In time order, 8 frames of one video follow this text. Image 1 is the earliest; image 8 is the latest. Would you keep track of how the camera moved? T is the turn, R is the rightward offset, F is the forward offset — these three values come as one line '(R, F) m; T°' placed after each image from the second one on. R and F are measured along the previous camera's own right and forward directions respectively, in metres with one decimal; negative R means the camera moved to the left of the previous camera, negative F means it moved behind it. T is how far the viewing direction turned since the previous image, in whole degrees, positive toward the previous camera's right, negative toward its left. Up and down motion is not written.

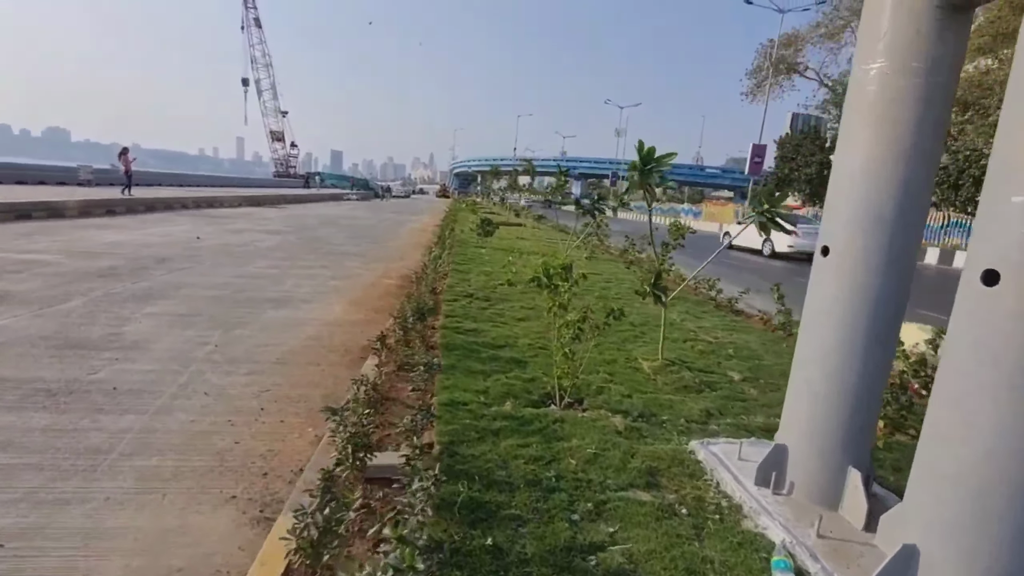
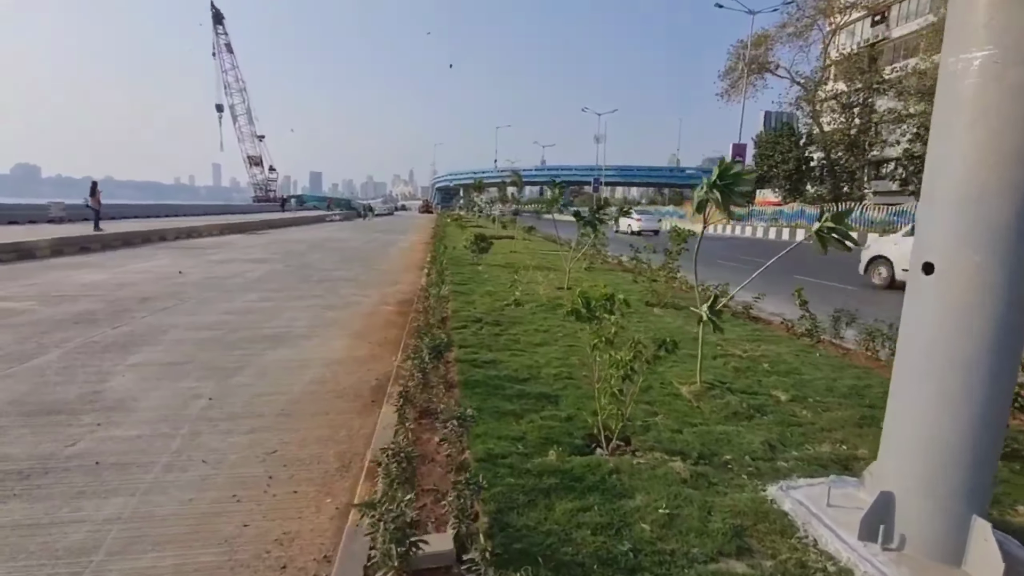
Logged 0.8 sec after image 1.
(-0.3, +0.4) m; +2°
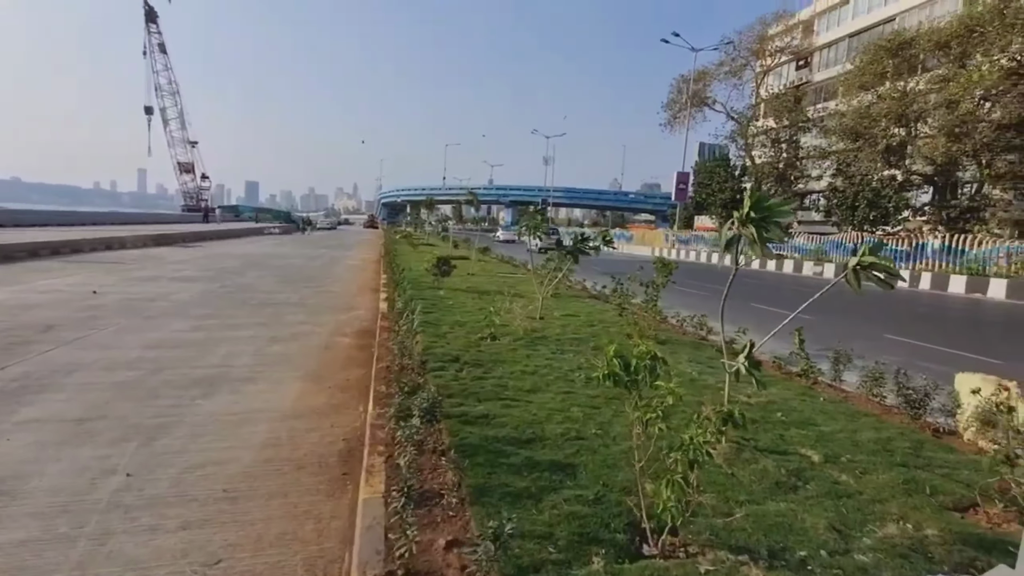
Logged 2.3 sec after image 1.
(-0.4, +0.6) m; +6°
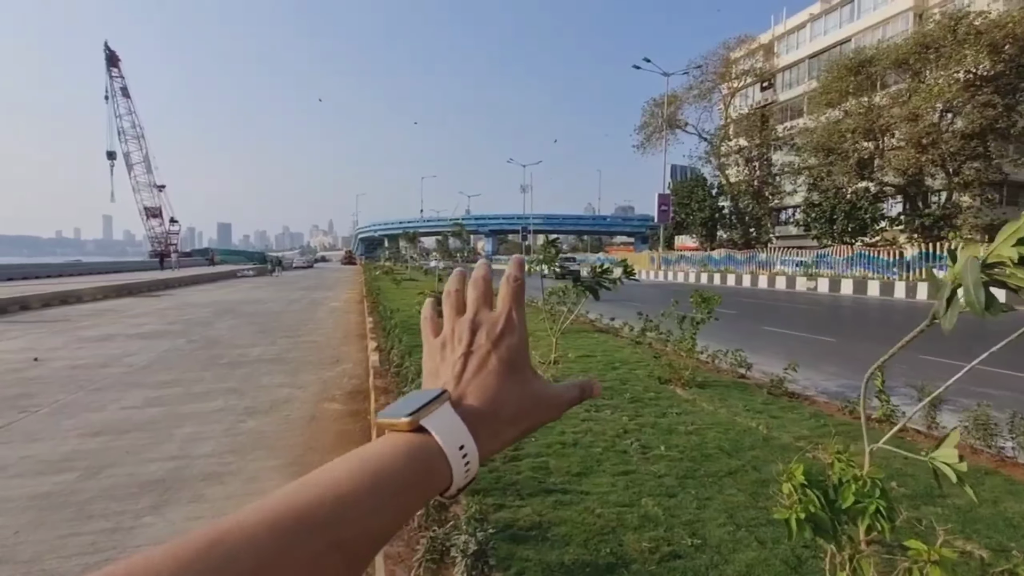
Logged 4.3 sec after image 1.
(-0.4, +0.9) m; +2°
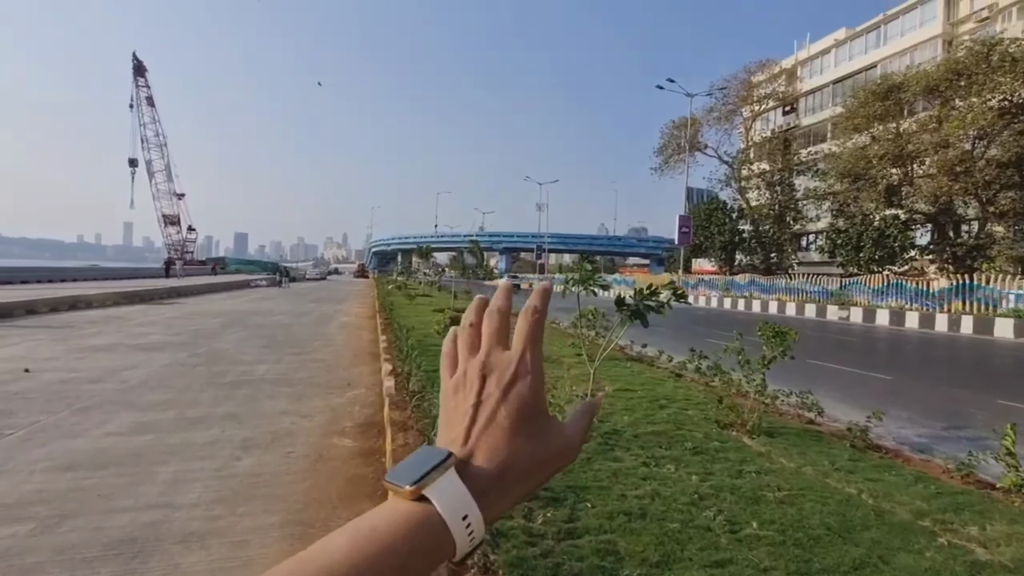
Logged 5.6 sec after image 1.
(-0.3, +0.8) m; -1°
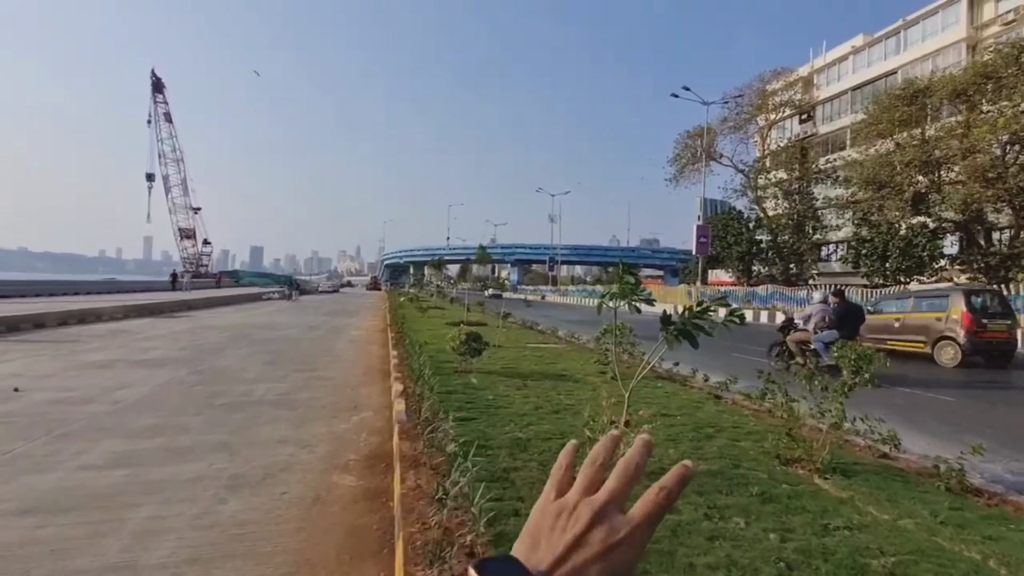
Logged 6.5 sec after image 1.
(-0.1, +0.7) m; -1°
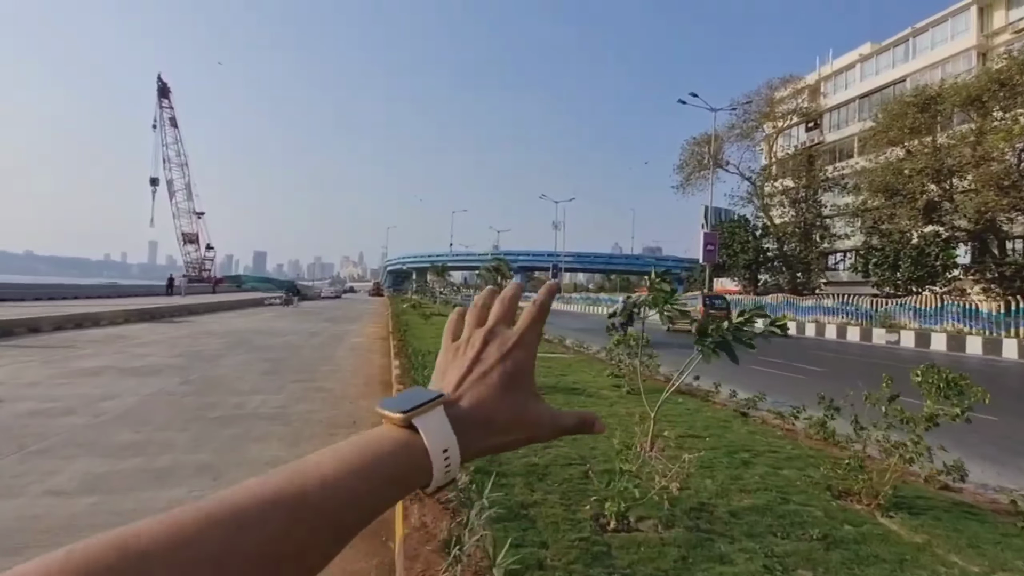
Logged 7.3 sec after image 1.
(-0.1, +0.5) m; 0°
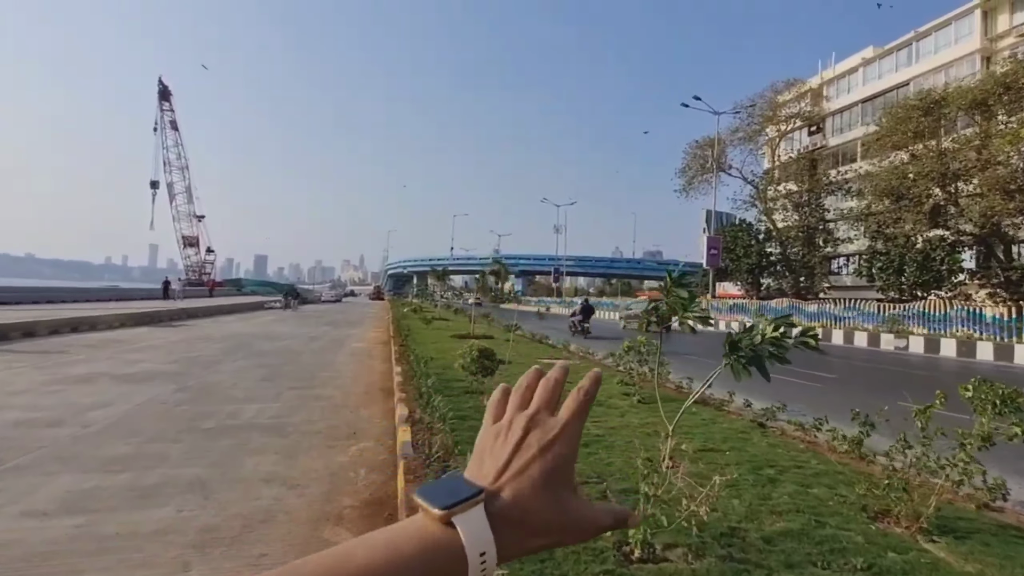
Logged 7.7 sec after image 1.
(-0.1, +0.3) m; 0°
